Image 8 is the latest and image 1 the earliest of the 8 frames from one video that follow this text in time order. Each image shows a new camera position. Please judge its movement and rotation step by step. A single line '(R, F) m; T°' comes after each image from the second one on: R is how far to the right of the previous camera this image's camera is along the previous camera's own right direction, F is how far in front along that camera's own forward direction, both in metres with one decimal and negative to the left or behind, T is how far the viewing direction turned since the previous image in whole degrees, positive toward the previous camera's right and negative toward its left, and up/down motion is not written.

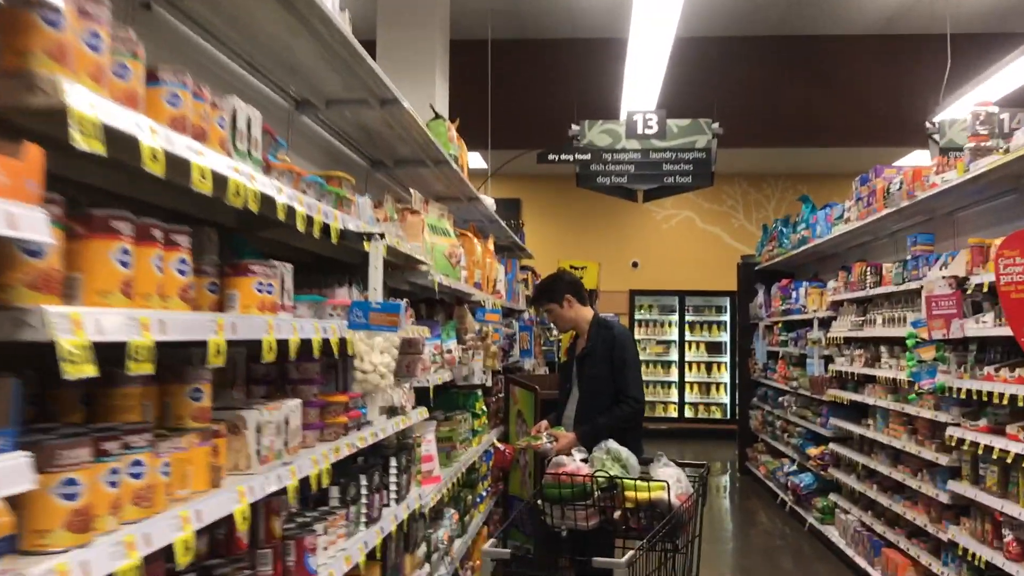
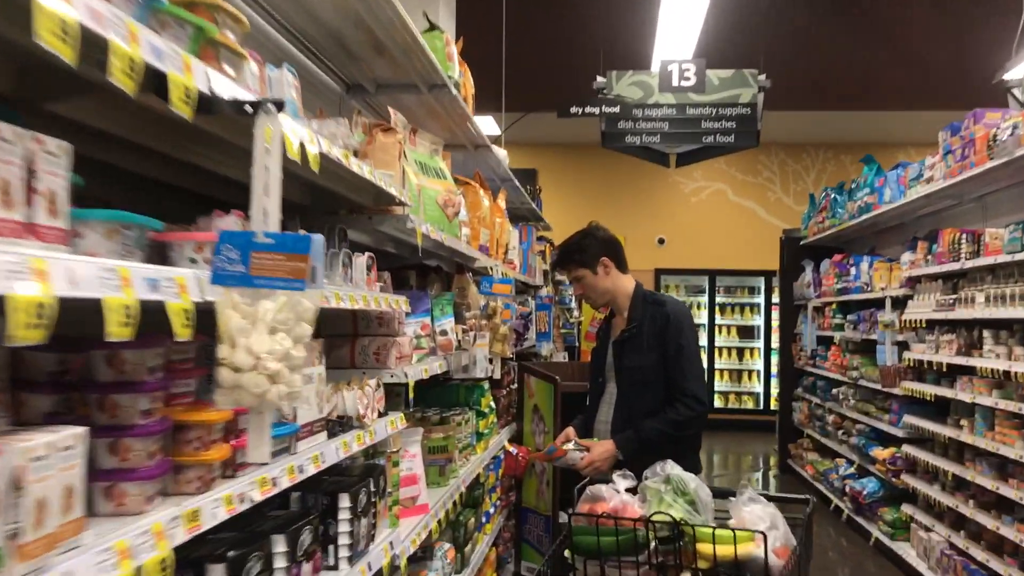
(0.0, +0.9) m; -1°
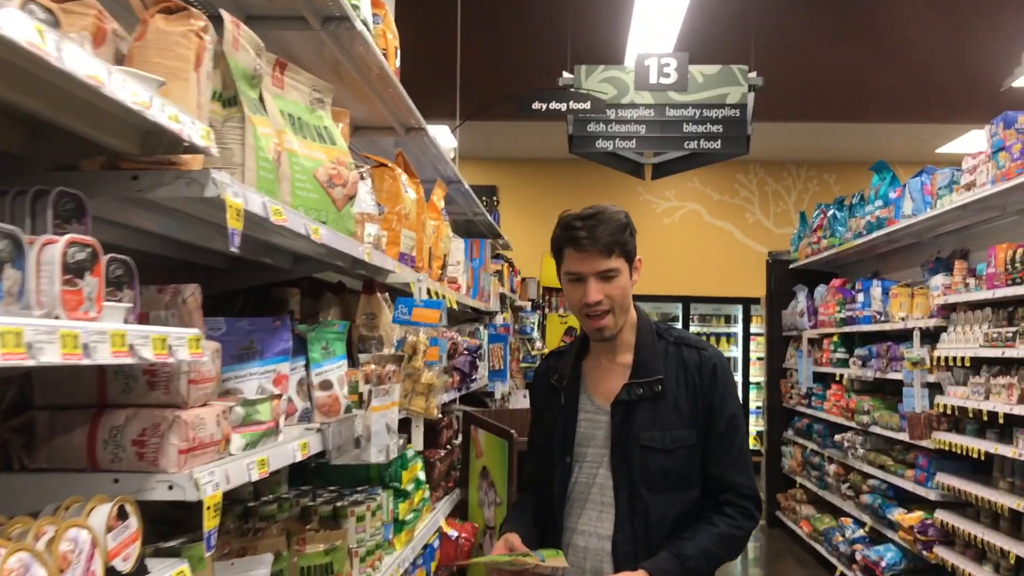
(+0.1, +0.9) m; +2°
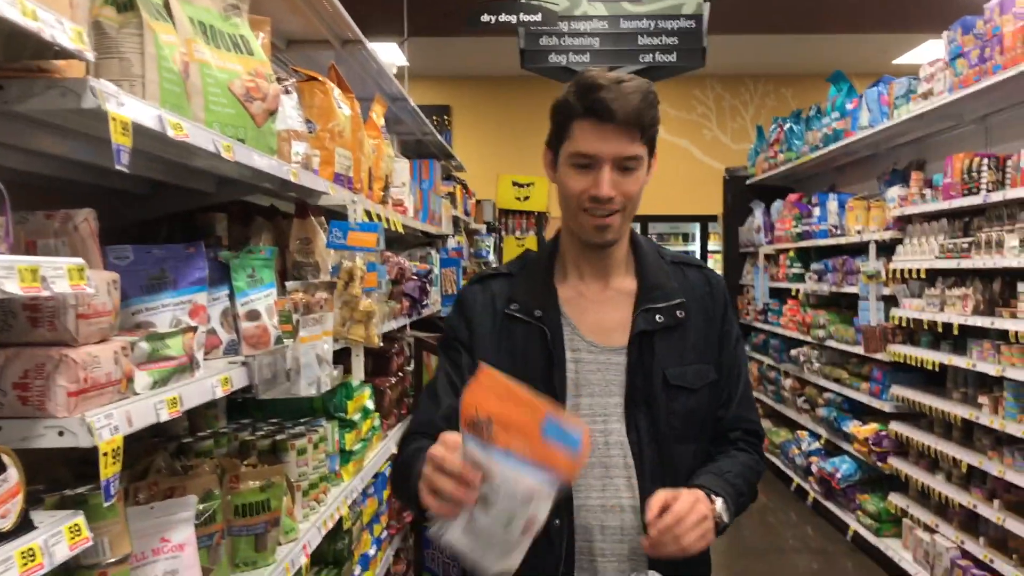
(0.0, +0.1) m; +2°
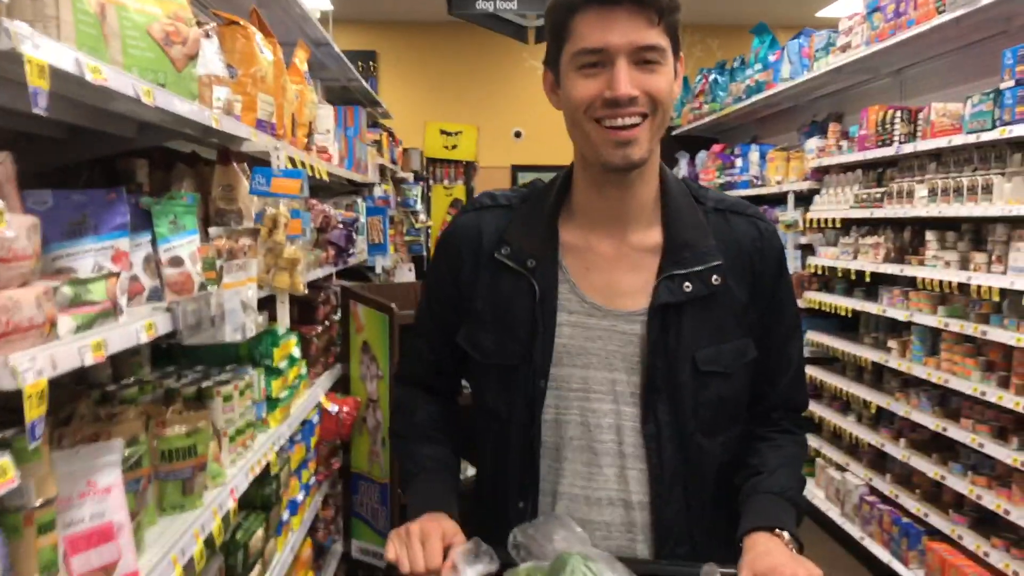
(0.0, 0.0) m; +4°
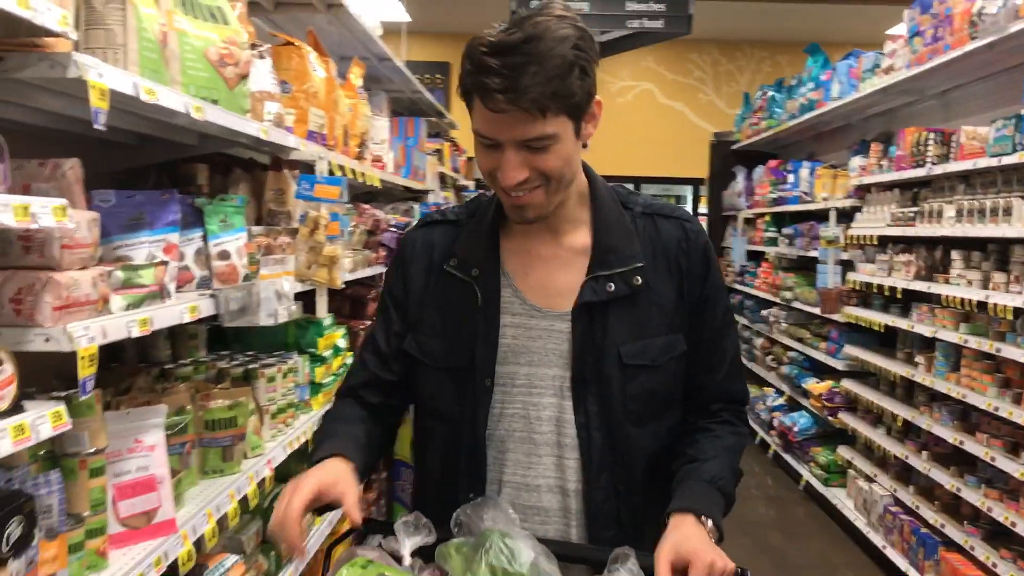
(+0.1, -0.2) m; -4°
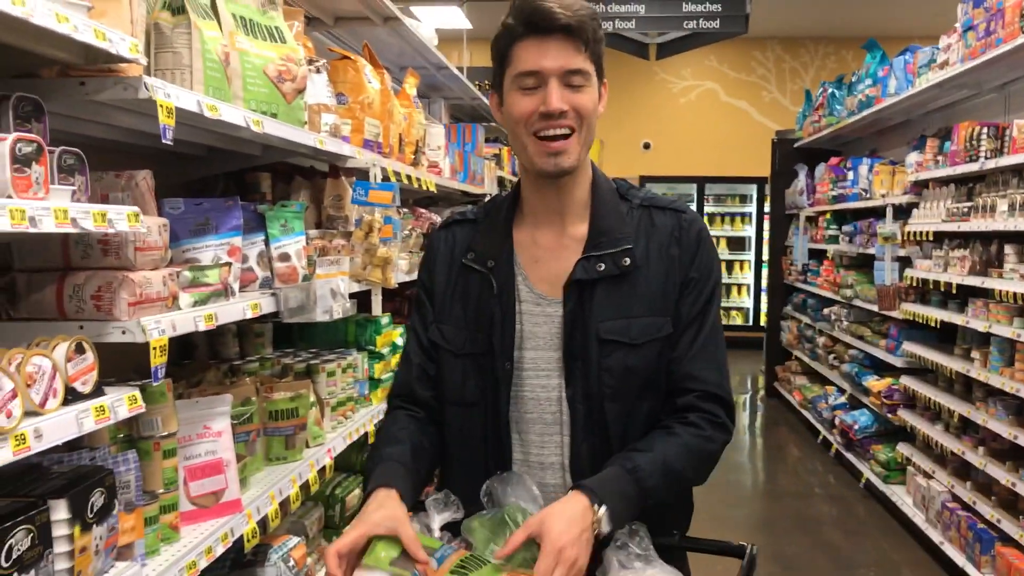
(+0.1, -0.1) m; -4°
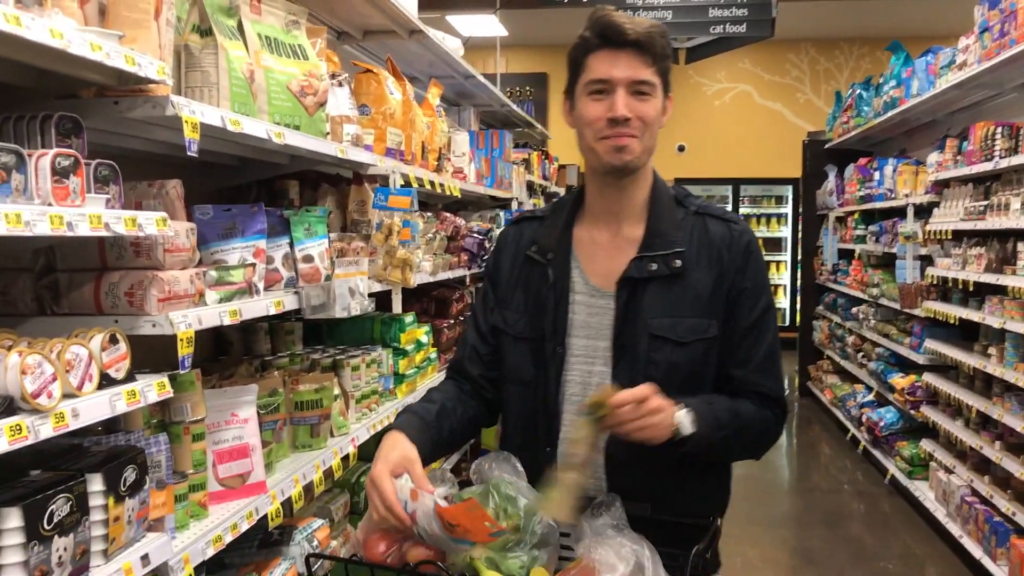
(+0.1, -0.1) m; -2°
